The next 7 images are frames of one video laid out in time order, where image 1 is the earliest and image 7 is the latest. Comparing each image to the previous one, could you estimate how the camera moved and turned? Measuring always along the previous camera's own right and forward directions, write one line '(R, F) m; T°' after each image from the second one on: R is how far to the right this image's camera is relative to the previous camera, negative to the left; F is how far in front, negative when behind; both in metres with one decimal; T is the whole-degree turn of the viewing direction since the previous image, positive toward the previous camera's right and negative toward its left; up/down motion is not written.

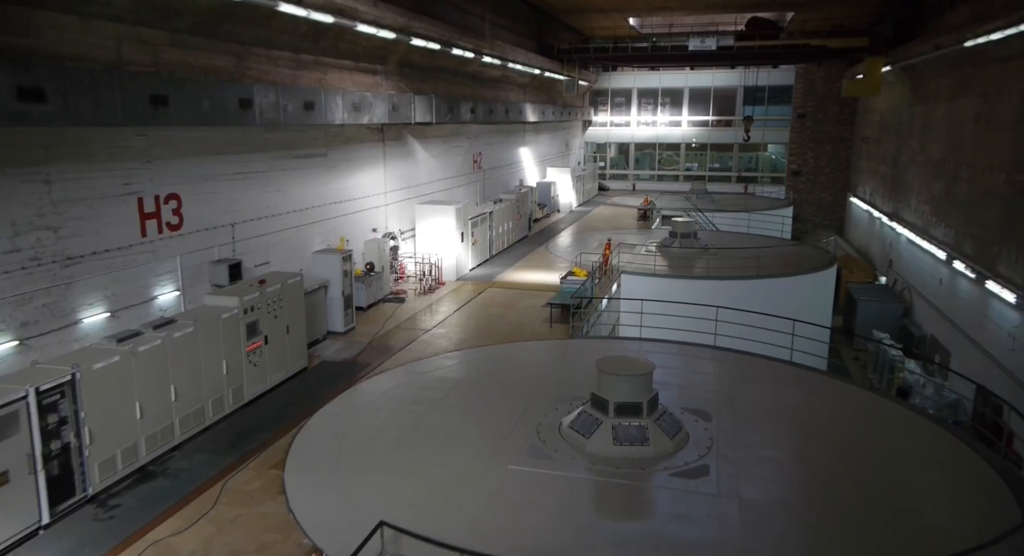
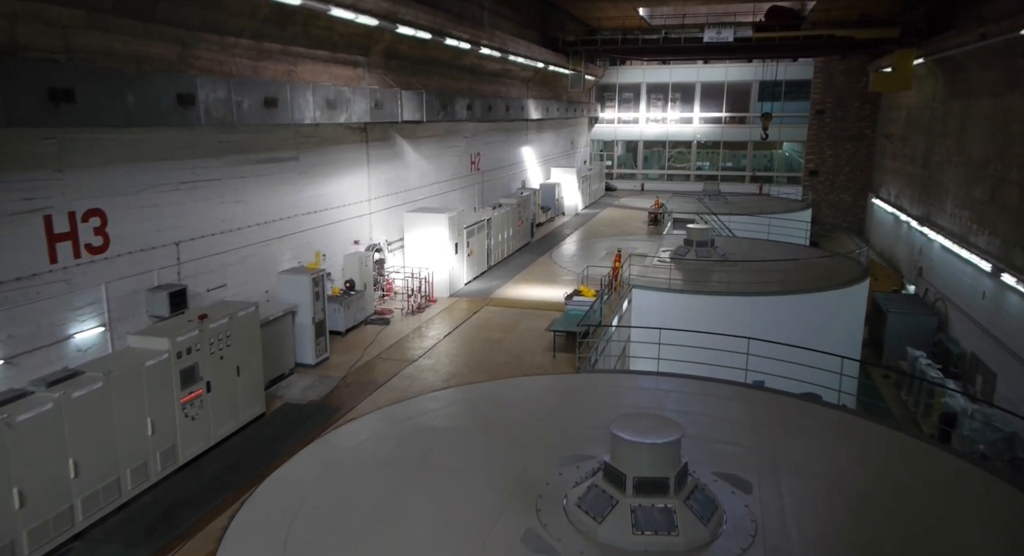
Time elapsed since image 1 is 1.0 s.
(+0.1, +1.6) m; 0°
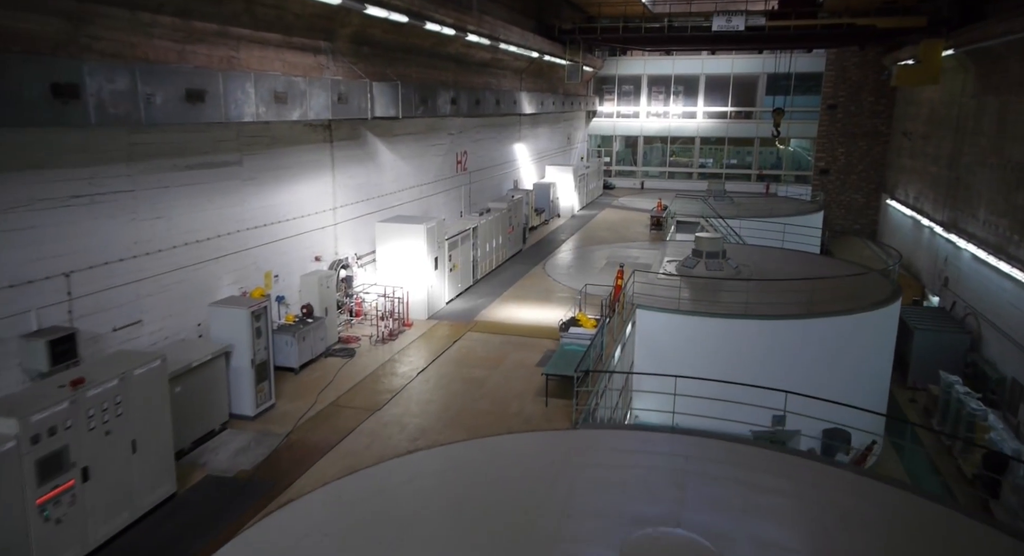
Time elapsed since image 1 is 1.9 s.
(+0.1, +1.8) m; 0°
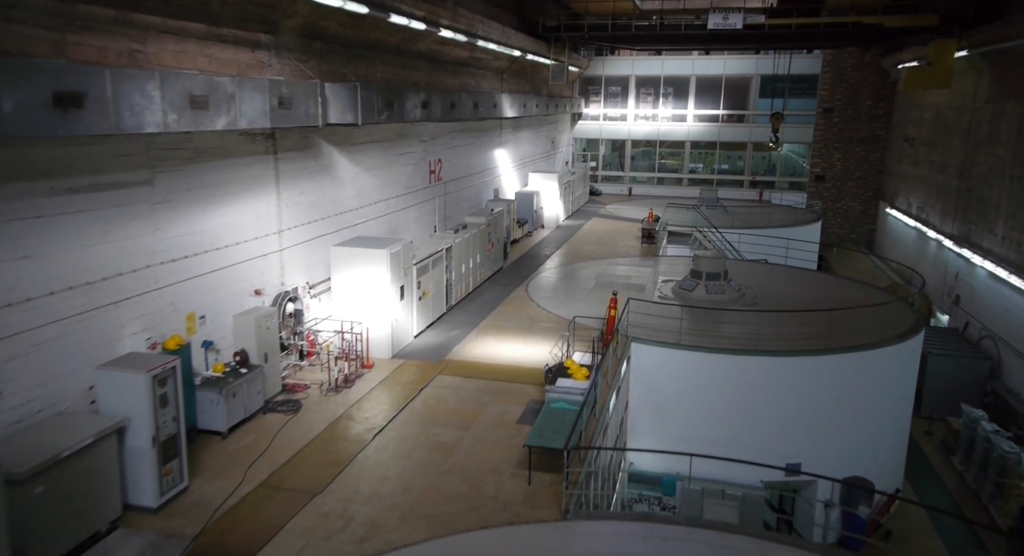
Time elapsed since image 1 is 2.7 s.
(+0.1, +1.7) m; +1°
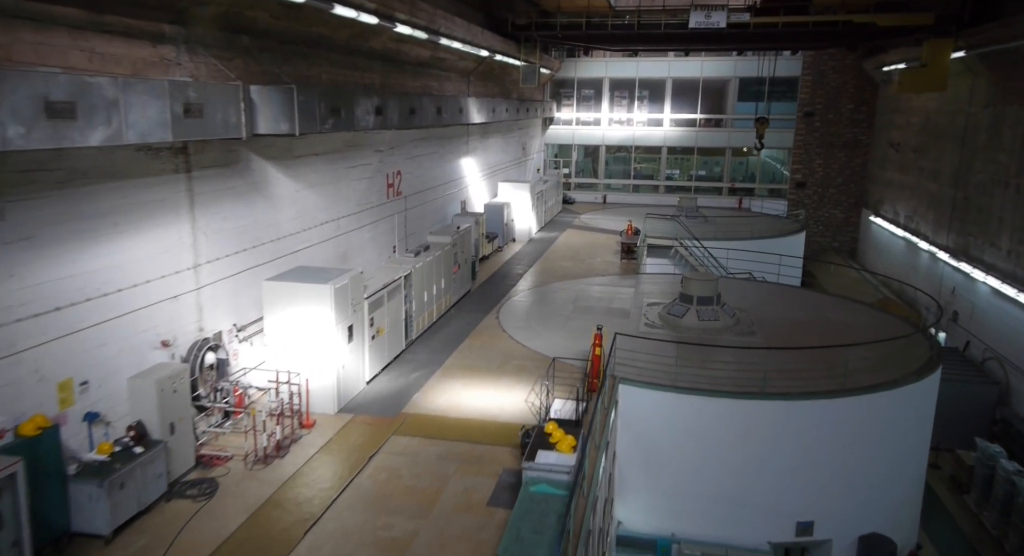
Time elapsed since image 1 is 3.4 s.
(0.0, +1.6) m; +2°
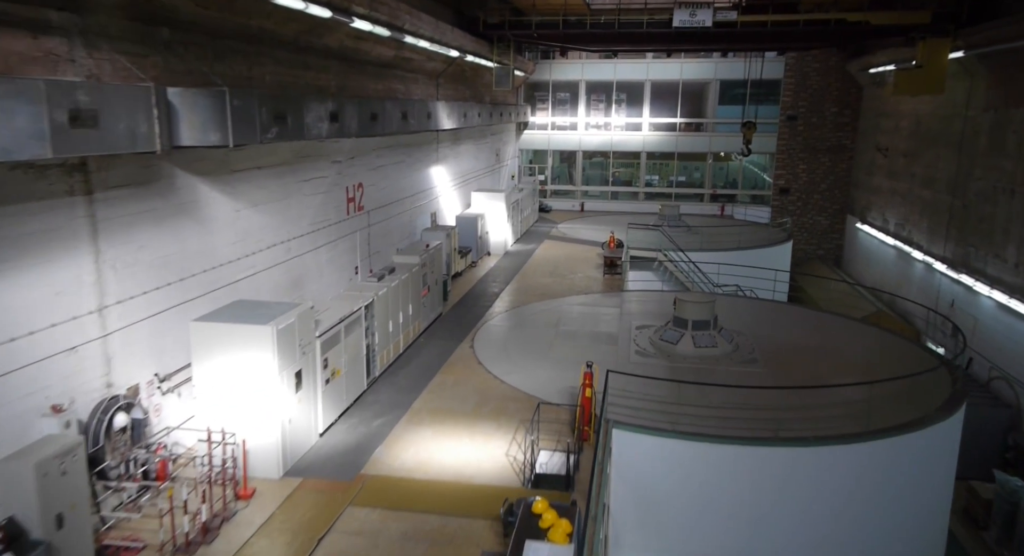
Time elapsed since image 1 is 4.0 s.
(0.0, +1.4) m; +2°
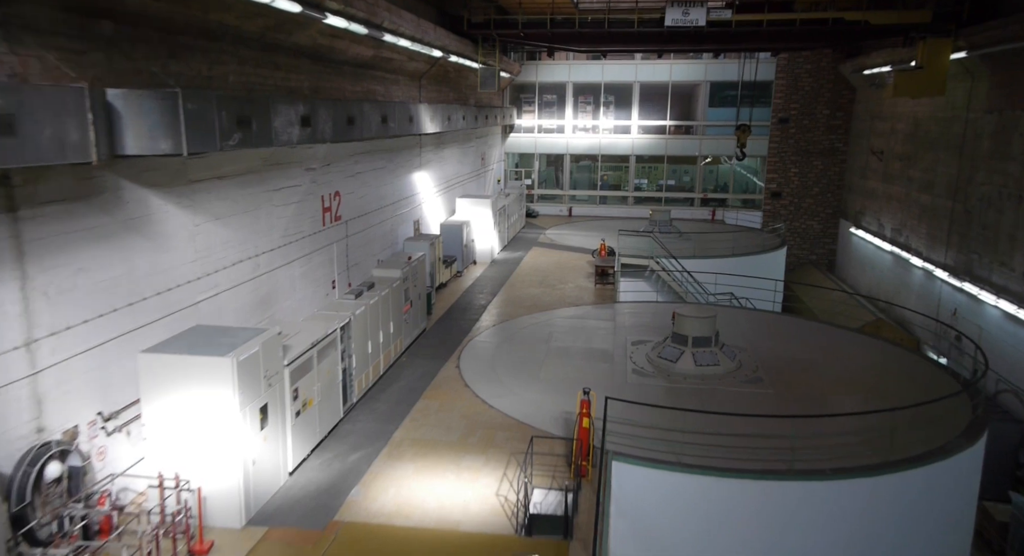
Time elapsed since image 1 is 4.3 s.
(0.0, +0.8) m; +1°
